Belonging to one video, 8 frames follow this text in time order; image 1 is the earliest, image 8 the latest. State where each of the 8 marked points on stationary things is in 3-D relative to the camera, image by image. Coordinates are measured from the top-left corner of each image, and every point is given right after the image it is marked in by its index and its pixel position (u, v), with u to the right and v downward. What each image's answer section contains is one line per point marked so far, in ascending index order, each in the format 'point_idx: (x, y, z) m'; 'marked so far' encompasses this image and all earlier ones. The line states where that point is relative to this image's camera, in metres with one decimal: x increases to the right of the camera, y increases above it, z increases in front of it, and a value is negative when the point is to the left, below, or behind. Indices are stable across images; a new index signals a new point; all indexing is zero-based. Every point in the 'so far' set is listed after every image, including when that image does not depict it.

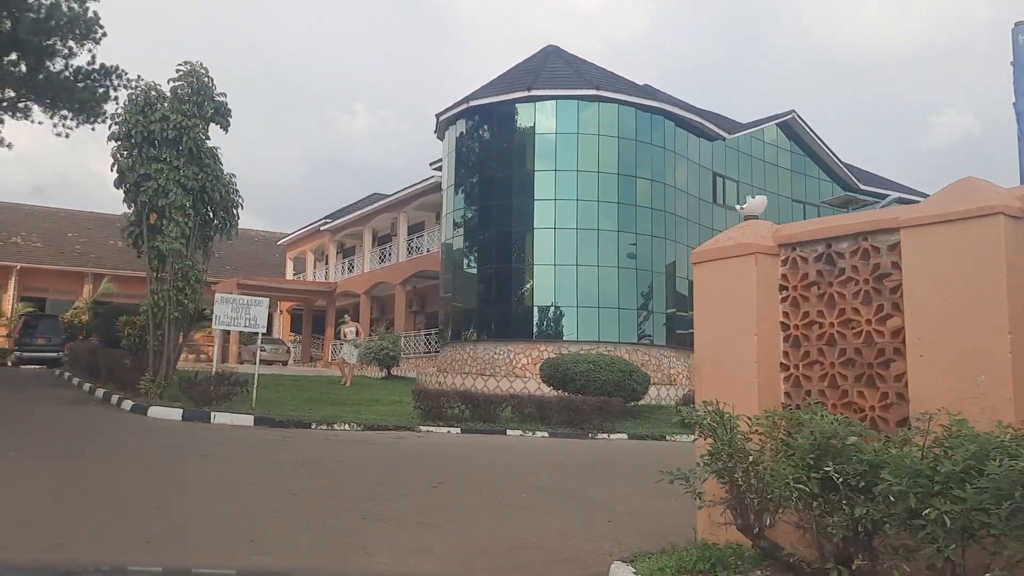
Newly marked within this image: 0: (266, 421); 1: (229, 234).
0: (-3.1, -1.7, +11.3) m
1: (-4.1, +0.8, +12.8) m
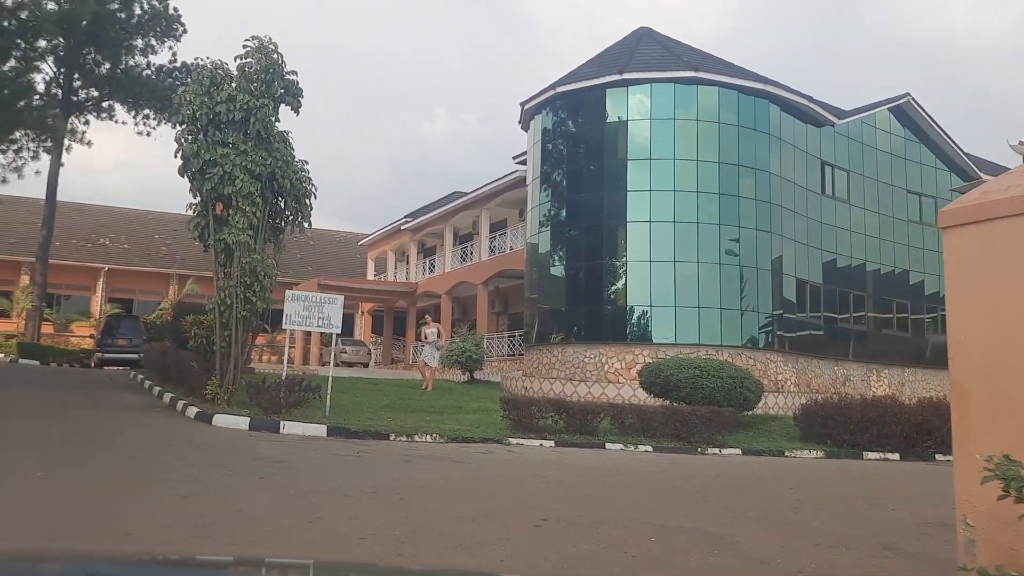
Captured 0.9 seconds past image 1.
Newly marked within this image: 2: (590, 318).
0: (-1.9, -1.6, +10.1) m
1: (-2.8, +0.8, +11.7) m
2: (+1.7, -0.7, +19.7) m
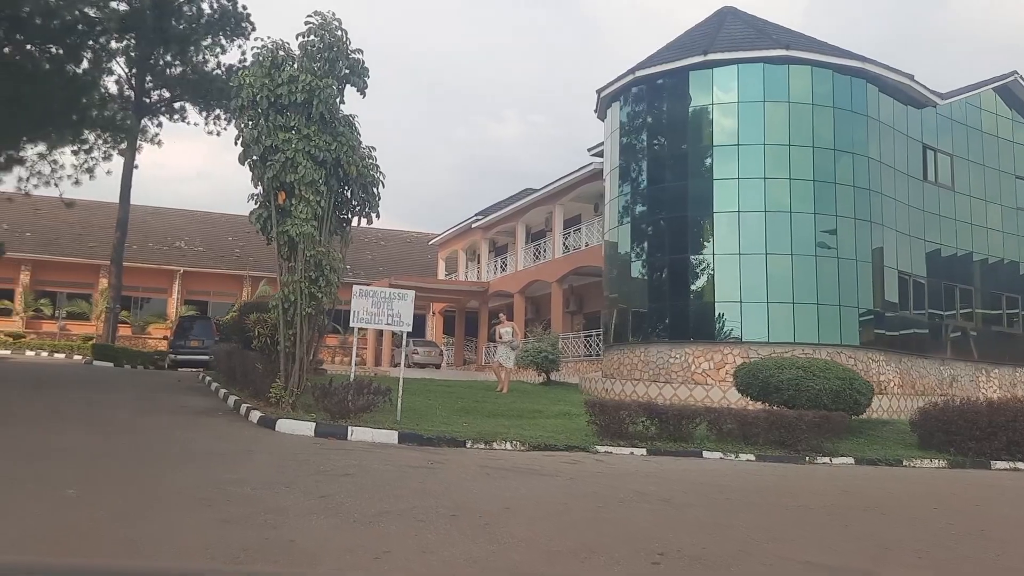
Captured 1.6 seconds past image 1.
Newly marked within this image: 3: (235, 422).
0: (-1.0, -1.6, +9.2) m
1: (-1.7, +0.9, +10.9) m
2: (+3.4, -0.6, +18.5) m
3: (-3.0, -1.5, +9.9) m
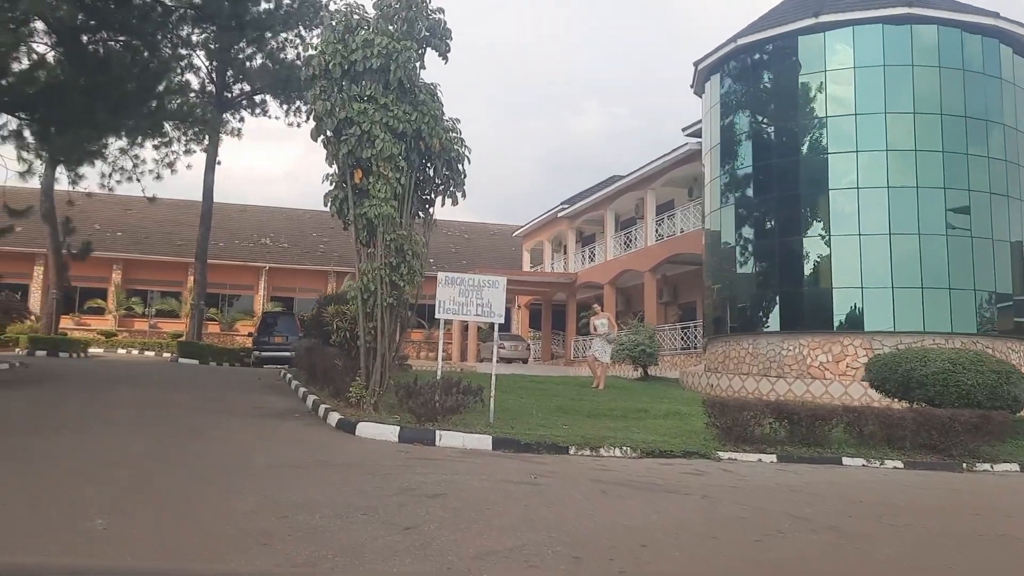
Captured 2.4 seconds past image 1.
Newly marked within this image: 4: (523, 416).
0: (0.0, -1.4, +8.1) m
1: (-0.6, +1.0, +9.8) m
2: (+5.2, -0.3, +17.0) m
3: (-2.0, -1.4, +8.9) m
4: (+0.1, -1.4, +9.9) m
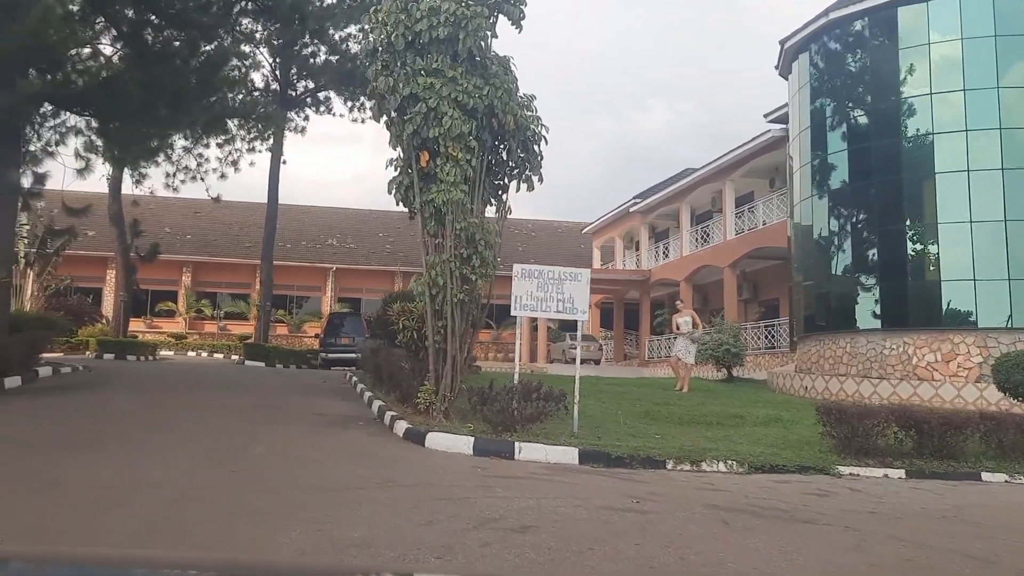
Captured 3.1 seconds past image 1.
0: (+0.7, -1.4, +7.1) m
1: (+0.2, +1.1, +8.9) m
2: (+6.5, -0.2, +15.6) m
3: (-1.2, -1.3, +8.1) m
4: (+1.0, -1.4, +8.9) m
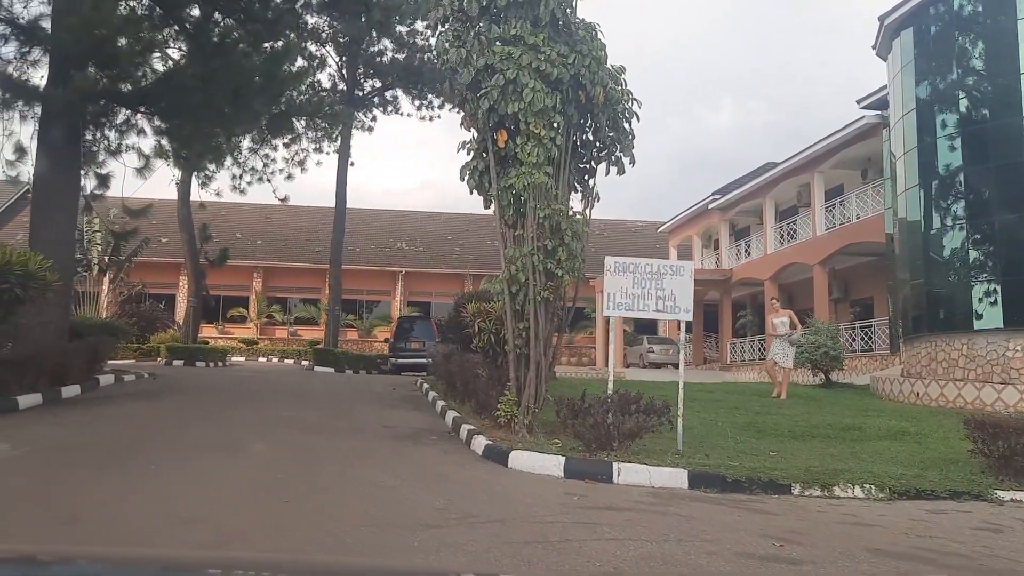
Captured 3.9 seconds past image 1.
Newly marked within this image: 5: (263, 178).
0: (+1.3, -1.3, +6.0) m
1: (+1.0, +1.1, +7.8) m
2: (+7.8, -0.1, +14.0) m
3: (-0.5, -1.3, +7.1) m
4: (+1.8, -1.3, +7.8) m
5: (-5.4, +2.4, +19.6) m
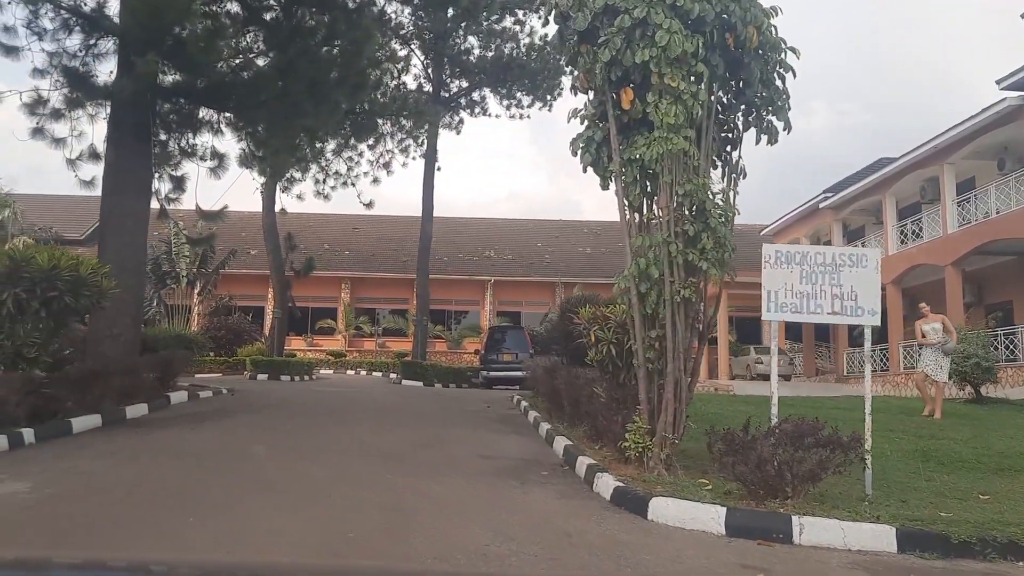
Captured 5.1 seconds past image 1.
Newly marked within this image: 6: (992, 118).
0: (+2.1, -1.3, +4.4) m
1: (+1.8, +1.1, +6.3) m
2: (+9.2, -0.1, +11.8) m
3: (+0.4, -1.3, +5.7) m
4: (+2.6, -1.3, +6.1) m
5: (-3.4, +2.2, +18.6) m
6: (+10.5, +3.8, +19.5) m
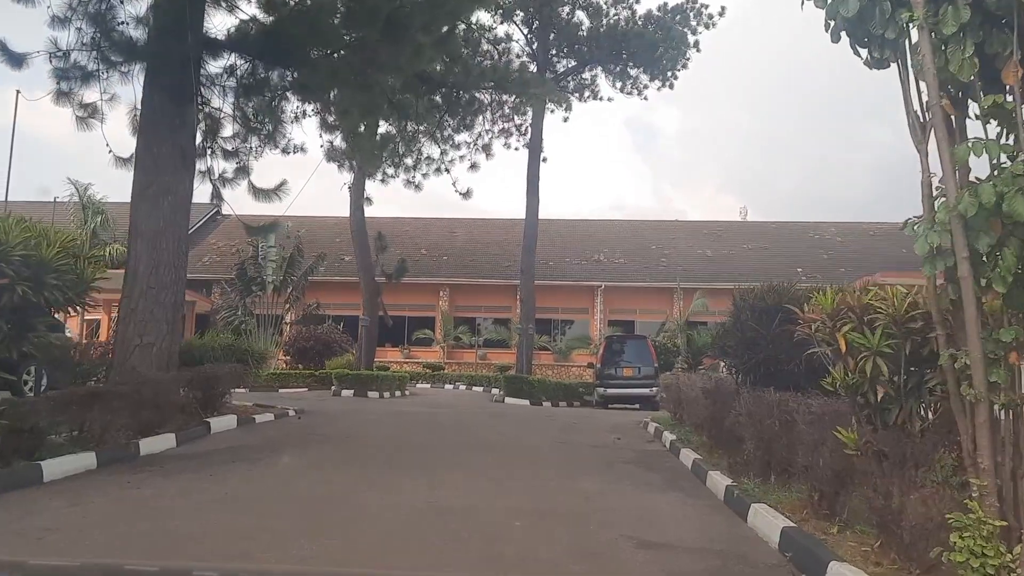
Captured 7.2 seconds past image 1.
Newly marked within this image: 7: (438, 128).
0: (+2.6, -1.1, +1.3) m
1: (+2.5, +1.2, +3.3) m
2: (+10.5, +0.1, +7.9) m
3: (+1.1, -1.1, +2.8) m
4: (+3.4, -1.1, +3.0) m
5: (-1.3, +2.2, +16.1) m
6: (+12.7, +3.9, +15.5) m
7: (-1.3, +2.8, +15.5) m
